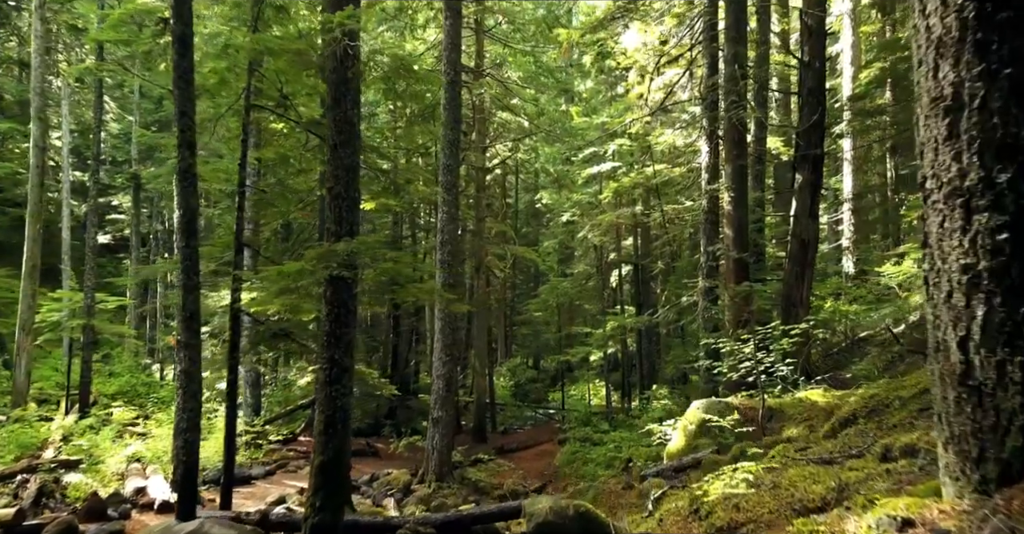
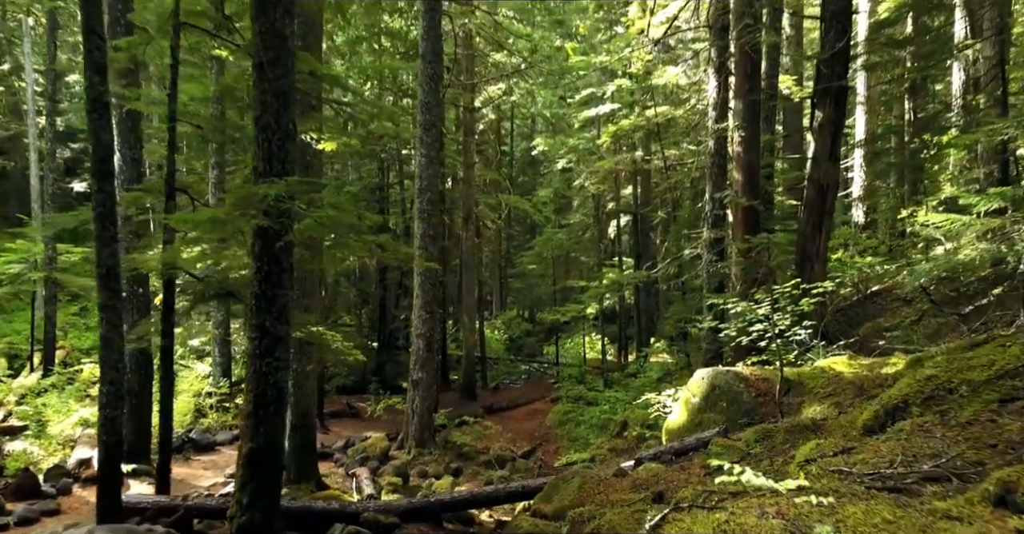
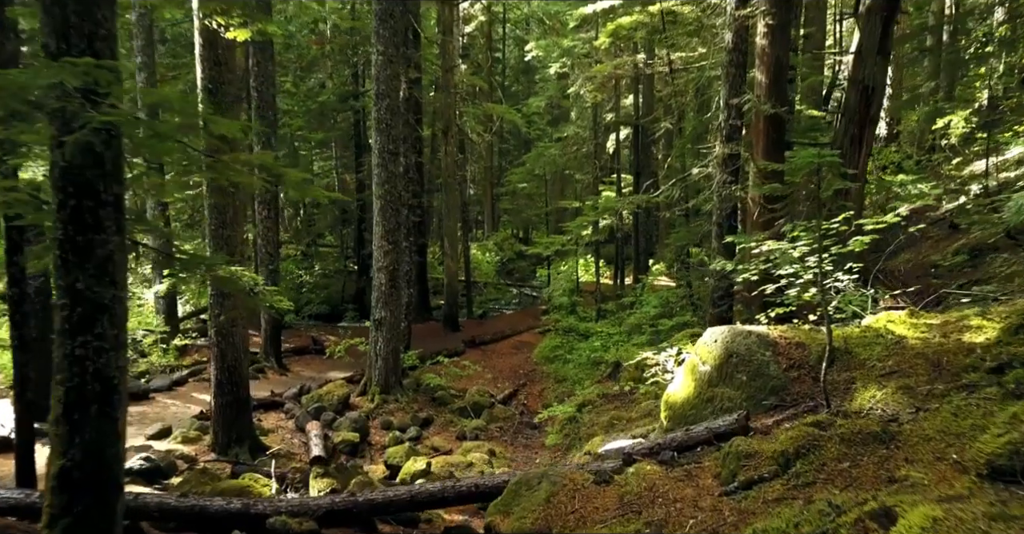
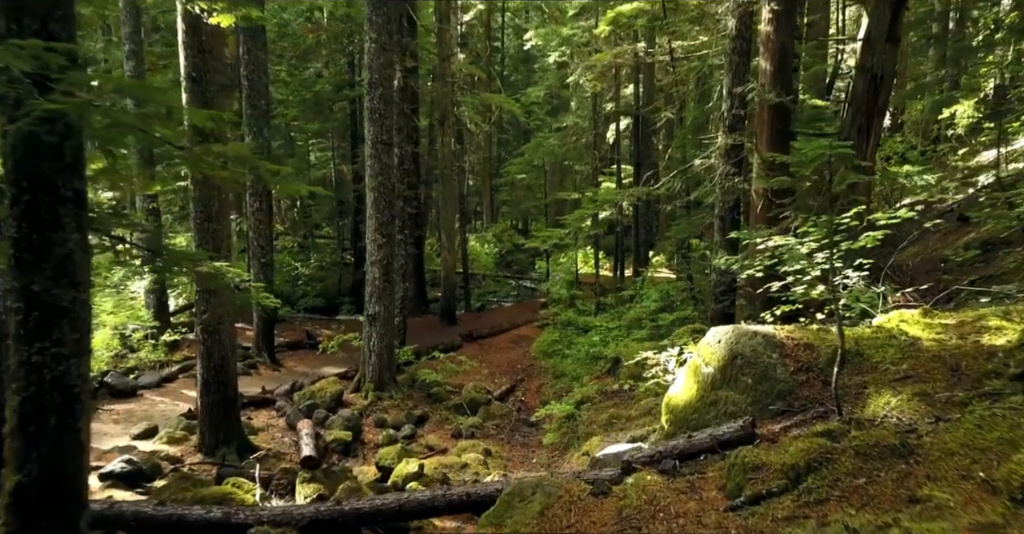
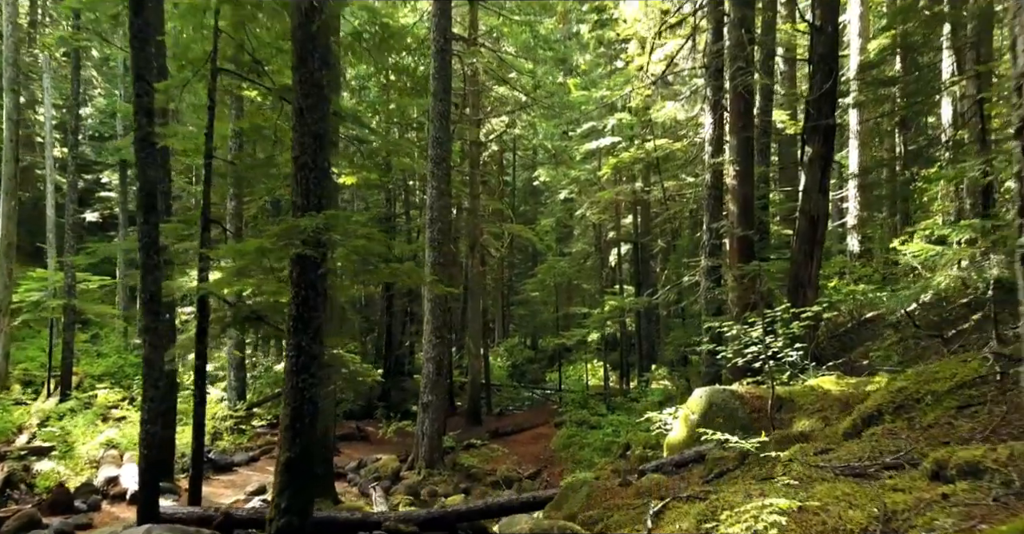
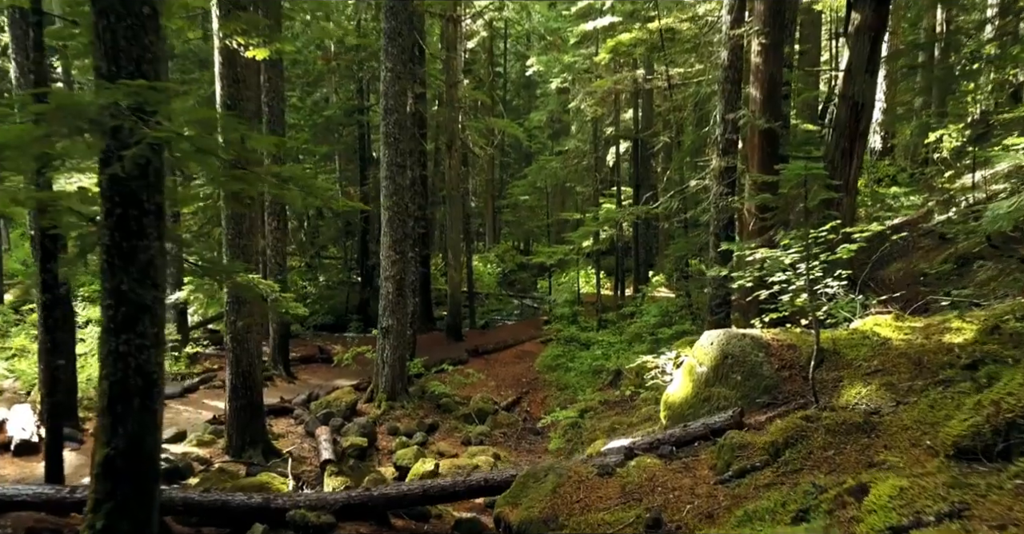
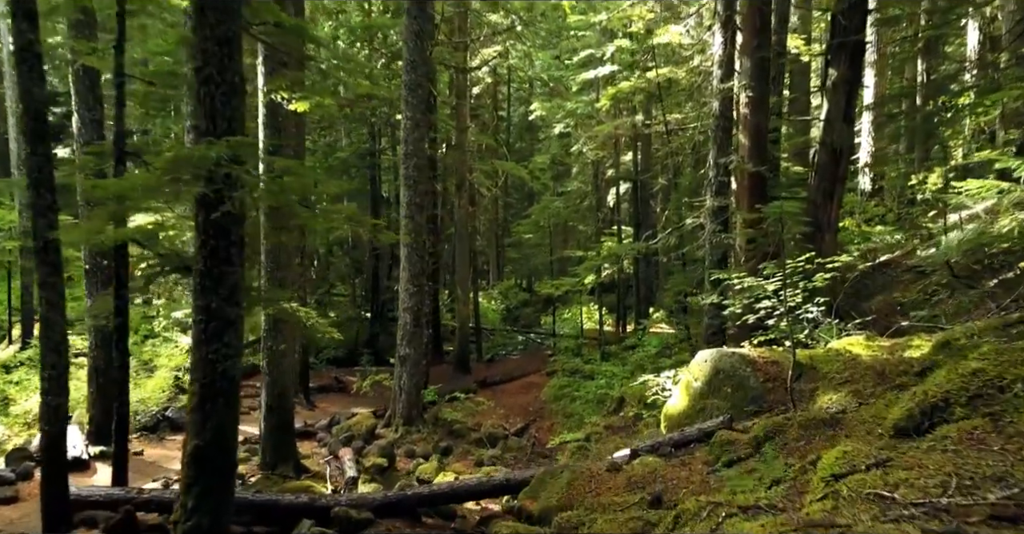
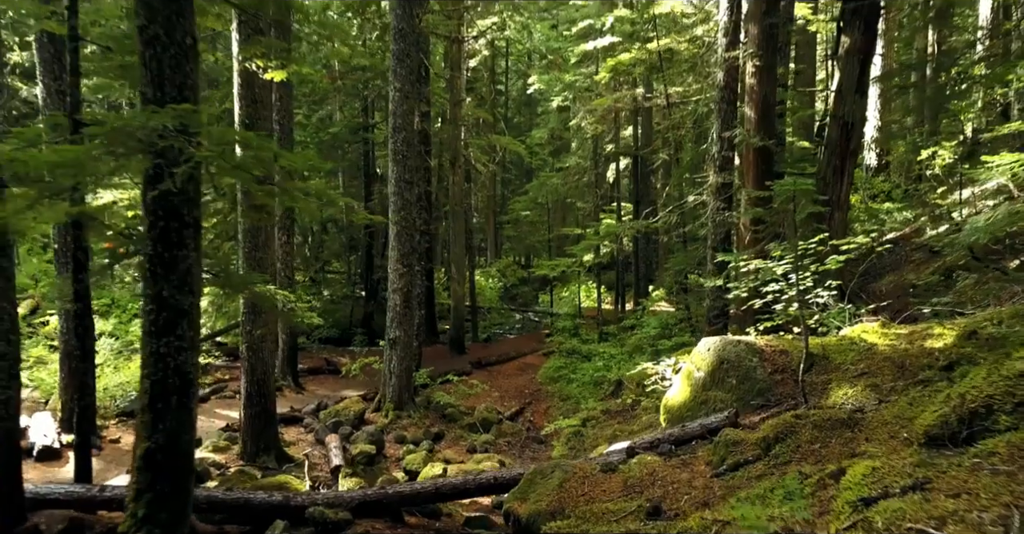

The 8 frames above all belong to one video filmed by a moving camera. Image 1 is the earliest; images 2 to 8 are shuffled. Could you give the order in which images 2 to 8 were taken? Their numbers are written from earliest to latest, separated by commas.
5, 2, 7, 8, 6, 3, 4
